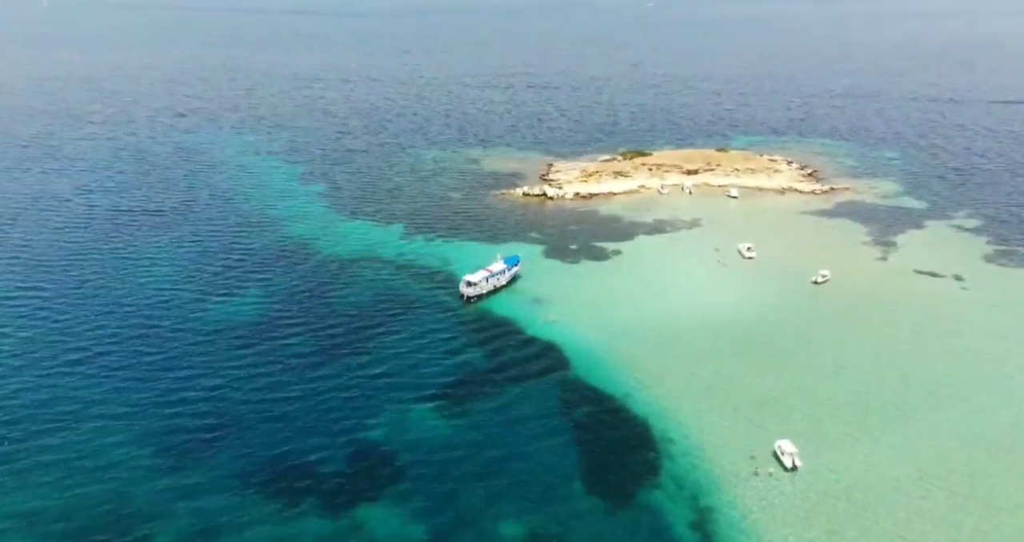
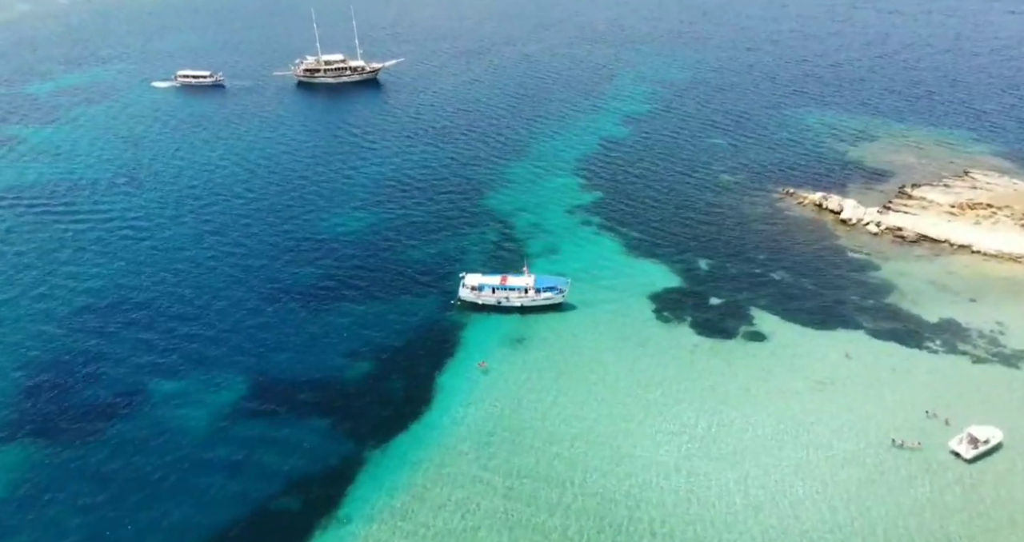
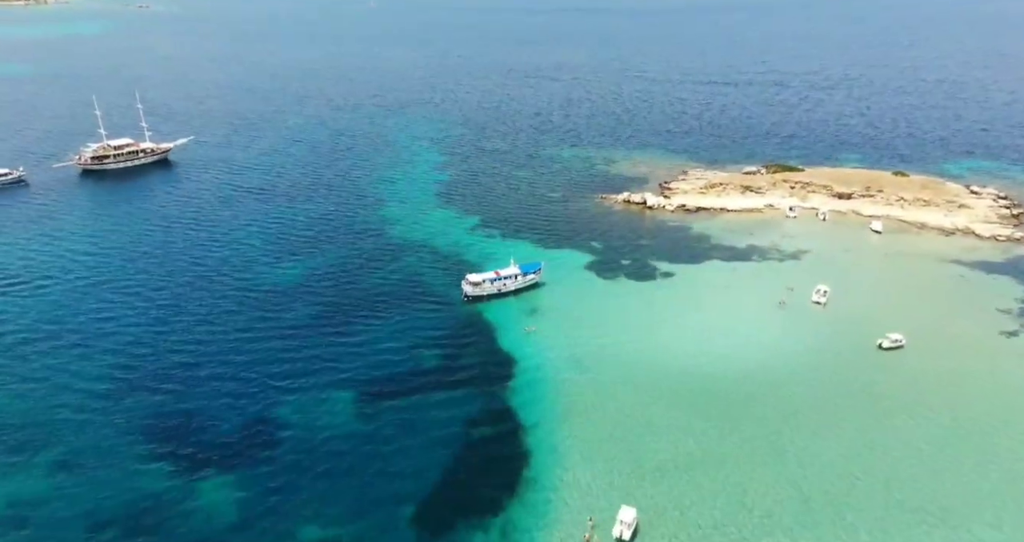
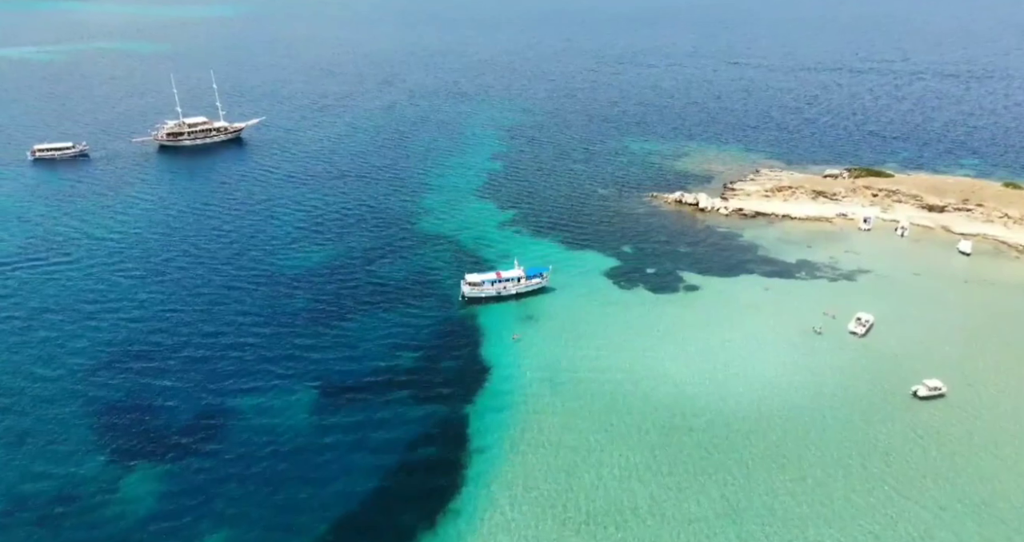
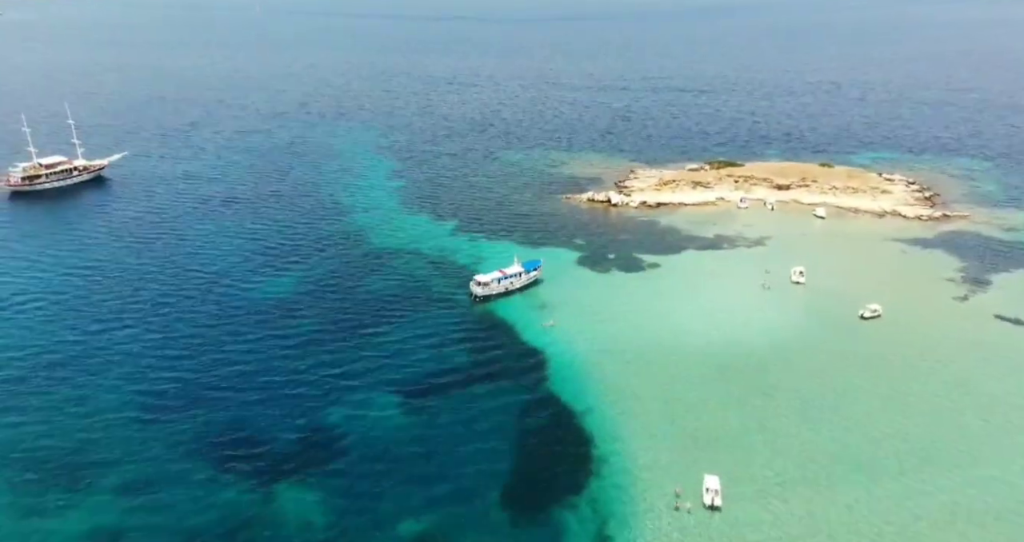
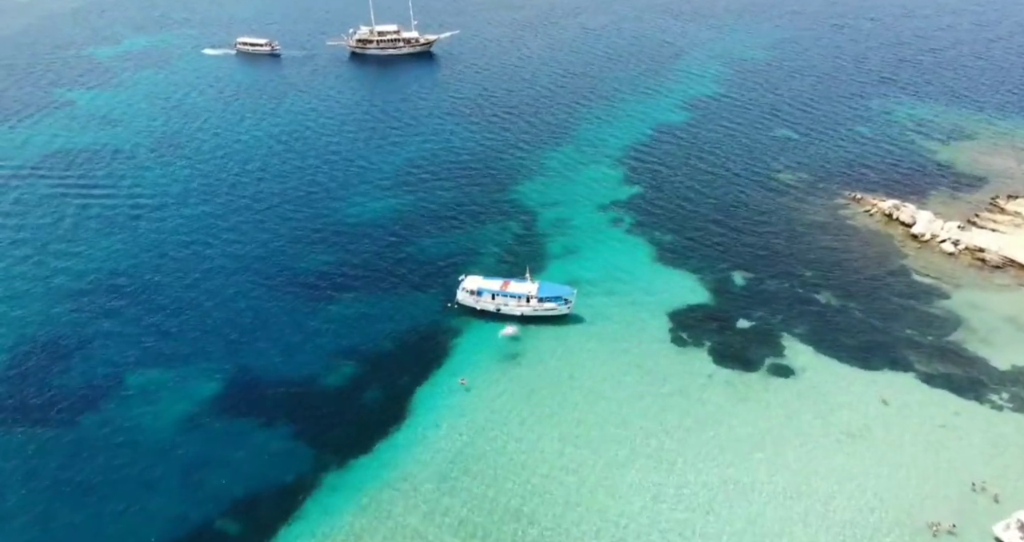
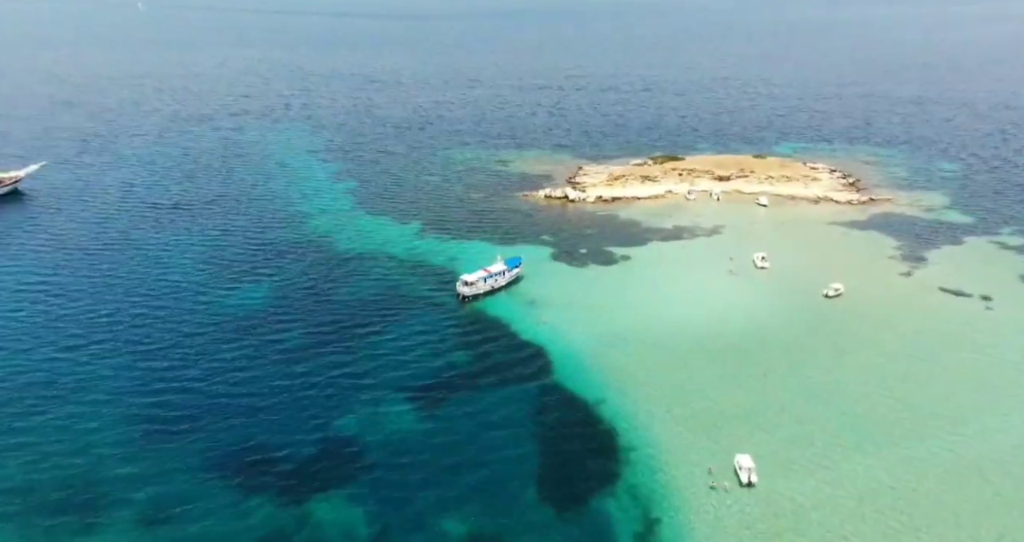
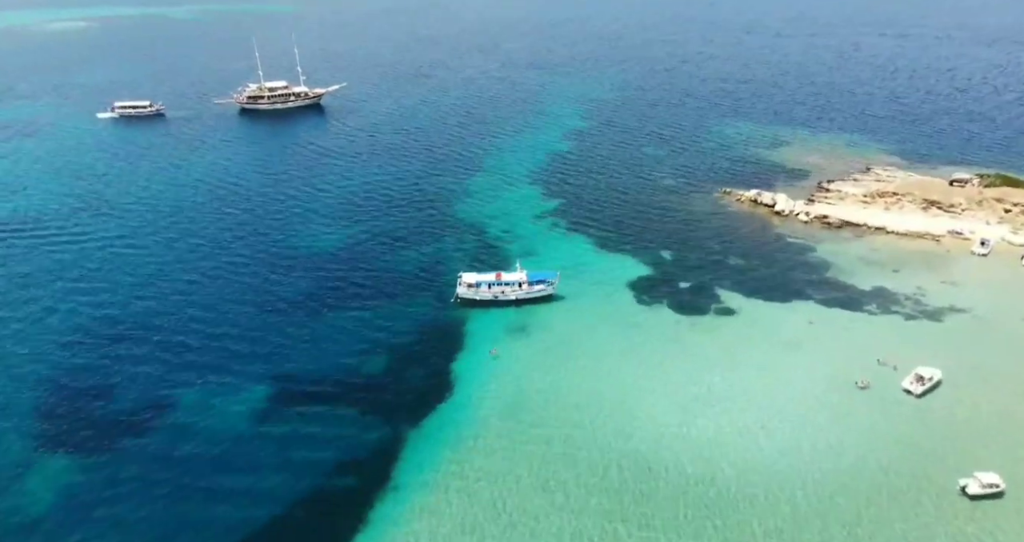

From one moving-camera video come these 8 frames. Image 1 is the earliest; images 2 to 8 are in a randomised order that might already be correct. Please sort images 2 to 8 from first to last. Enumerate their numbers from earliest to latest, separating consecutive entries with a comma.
7, 5, 3, 4, 8, 2, 6
